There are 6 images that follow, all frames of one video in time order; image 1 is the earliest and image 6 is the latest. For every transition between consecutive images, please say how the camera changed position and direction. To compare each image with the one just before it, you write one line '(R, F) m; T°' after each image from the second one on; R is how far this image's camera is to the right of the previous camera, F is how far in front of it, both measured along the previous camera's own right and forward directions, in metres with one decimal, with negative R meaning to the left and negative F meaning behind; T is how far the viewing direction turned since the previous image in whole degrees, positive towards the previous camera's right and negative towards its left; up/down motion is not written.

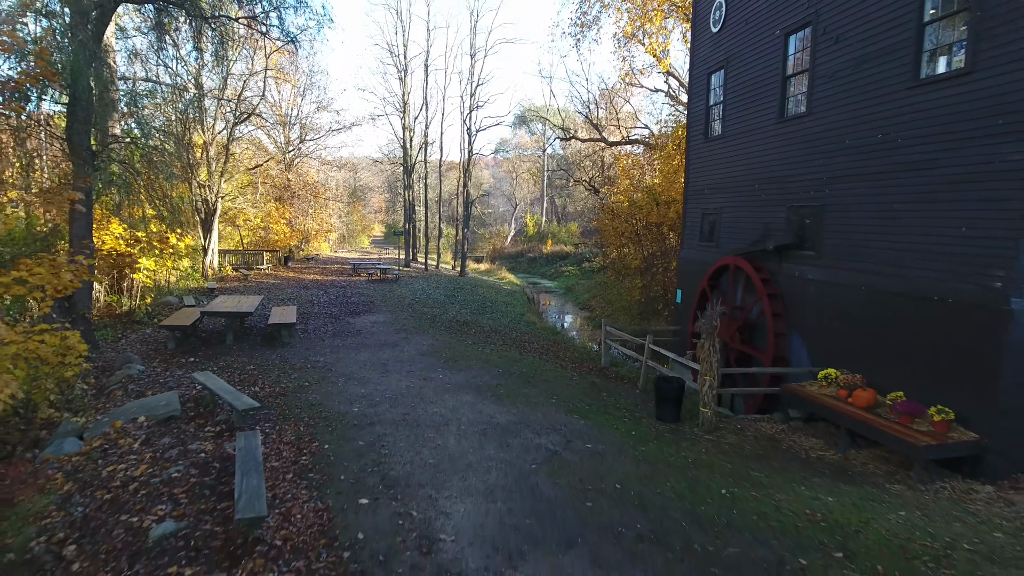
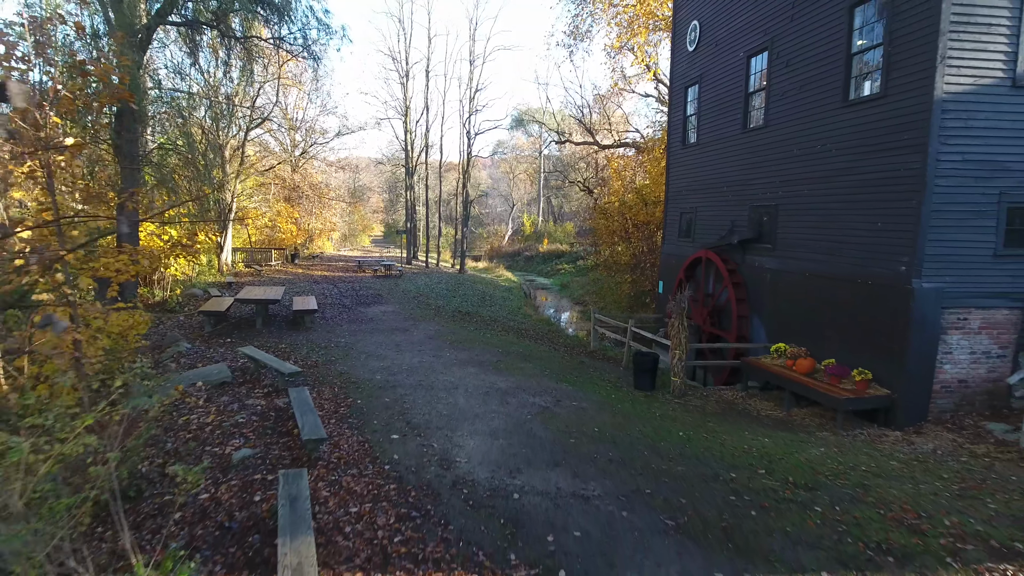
(0.0, -1.4) m; 0°
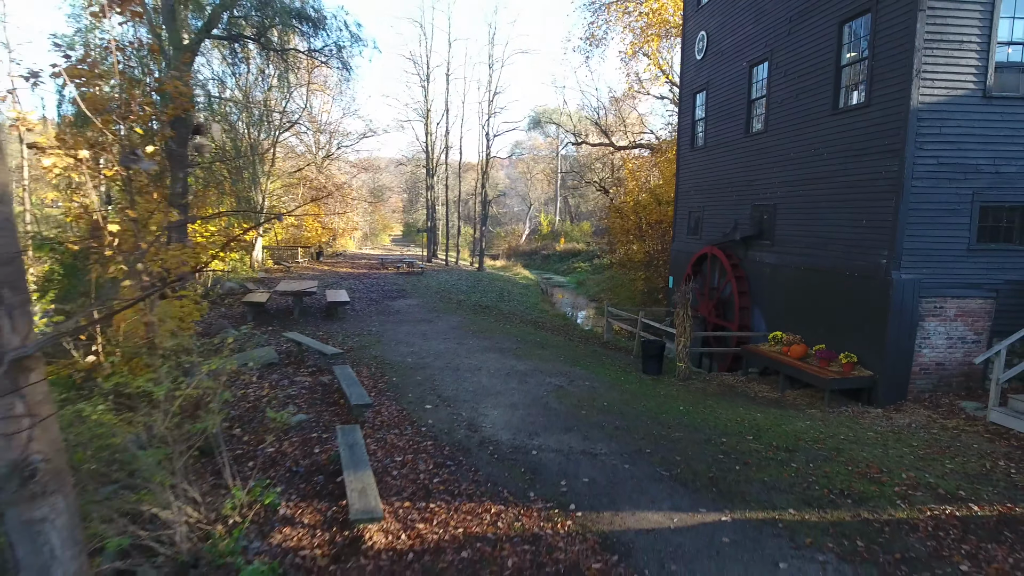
(0.0, -0.9) m; -2°
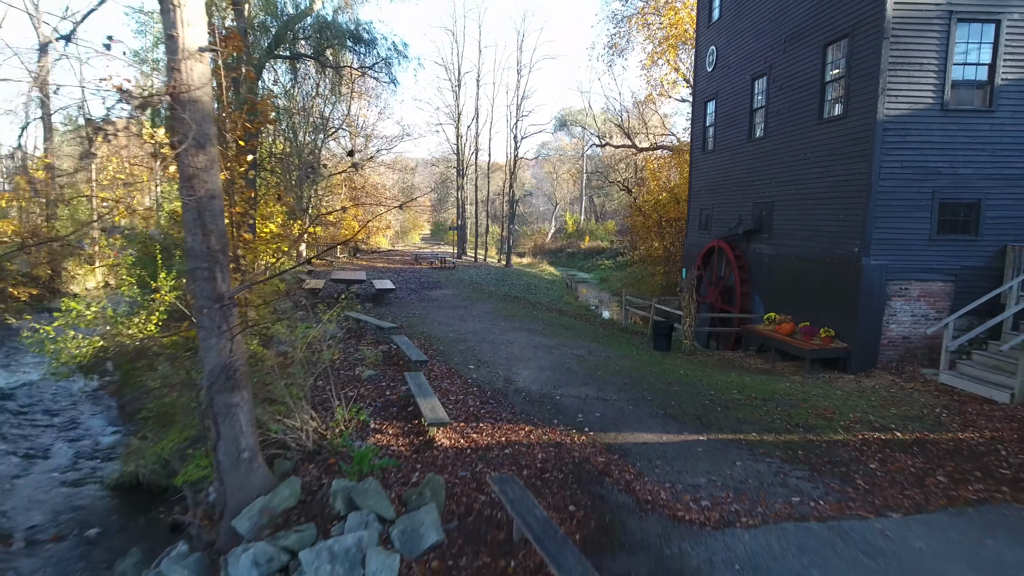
(0.0, -1.6) m; -2°
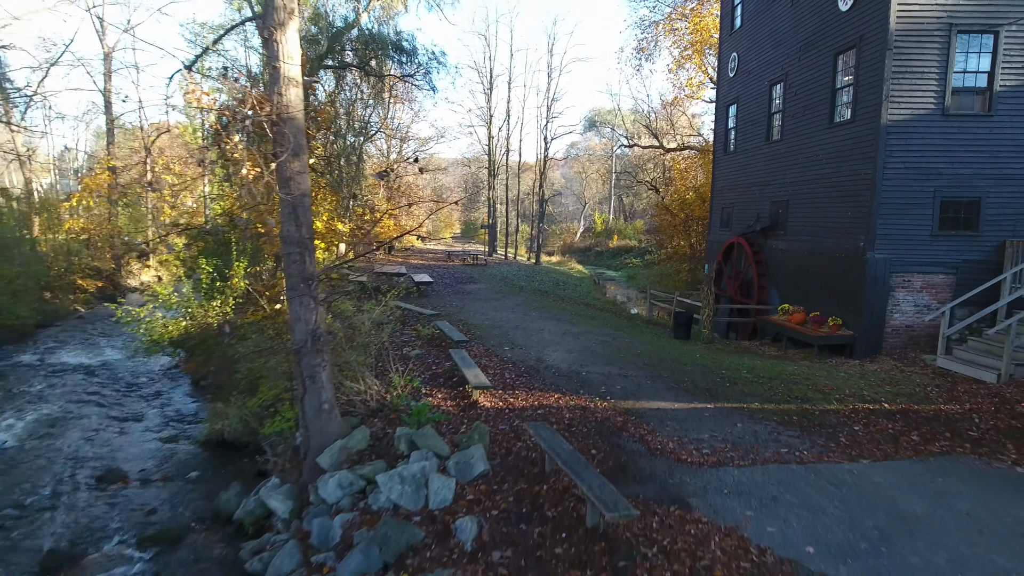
(0.0, -1.0) m; -3°
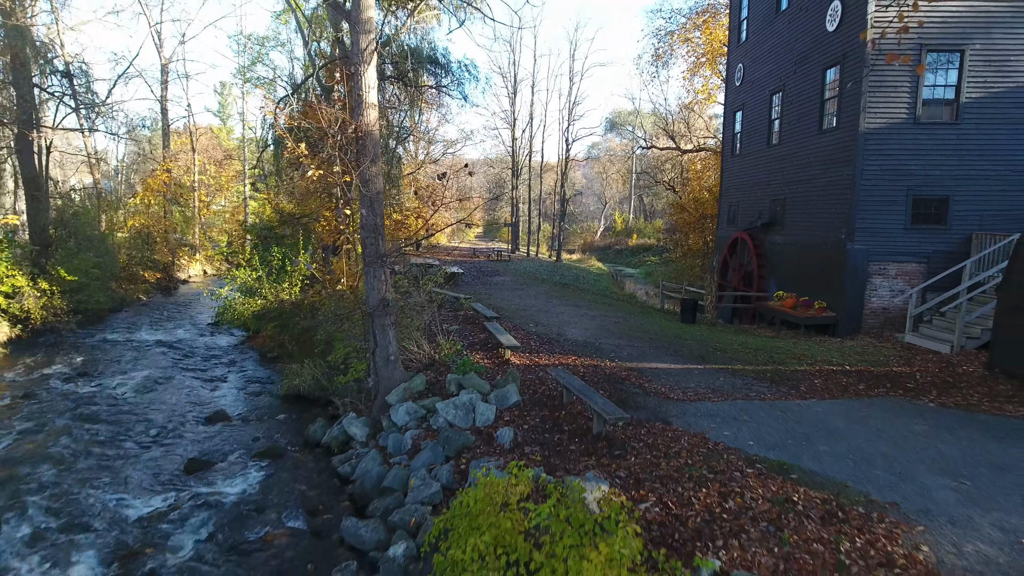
(-0.1, -1.6) m; -2°
